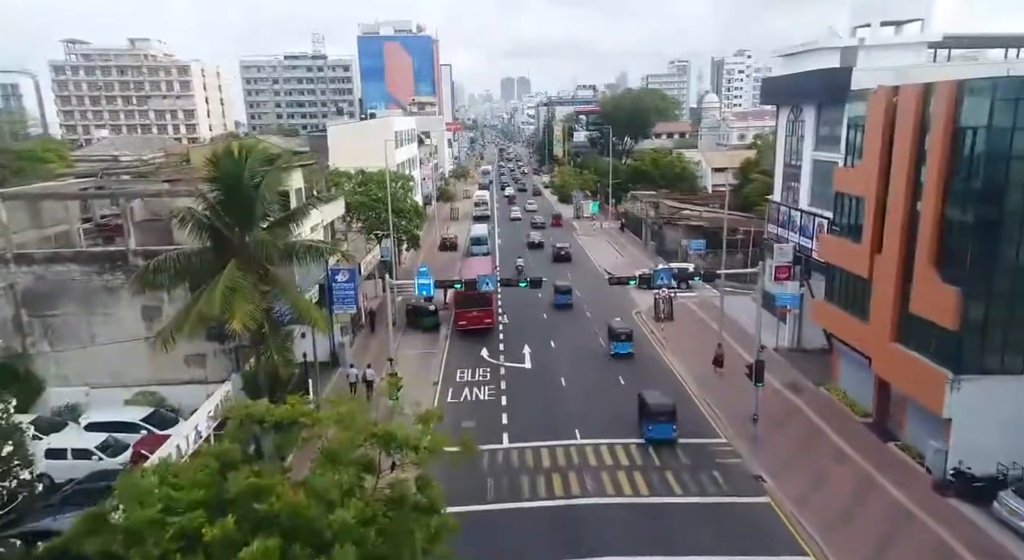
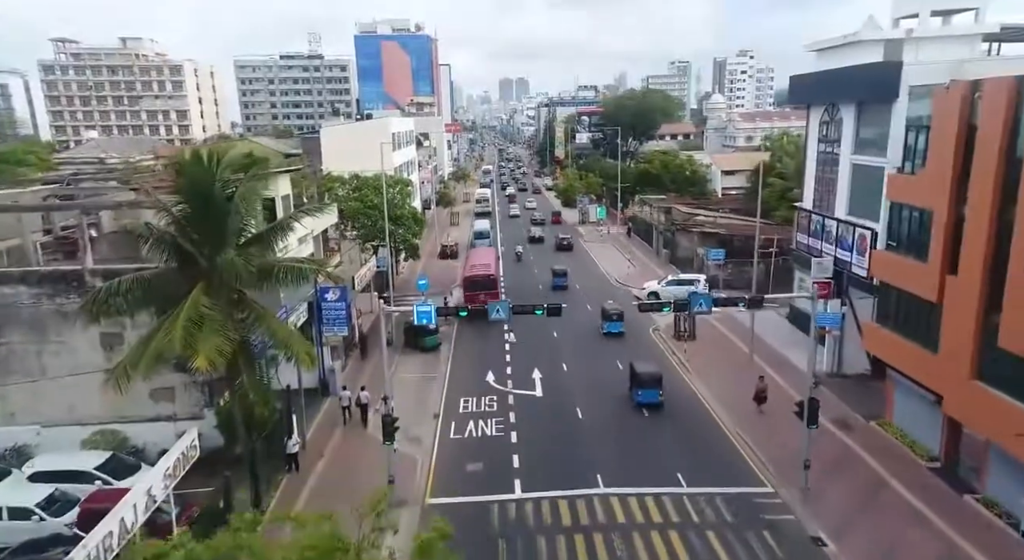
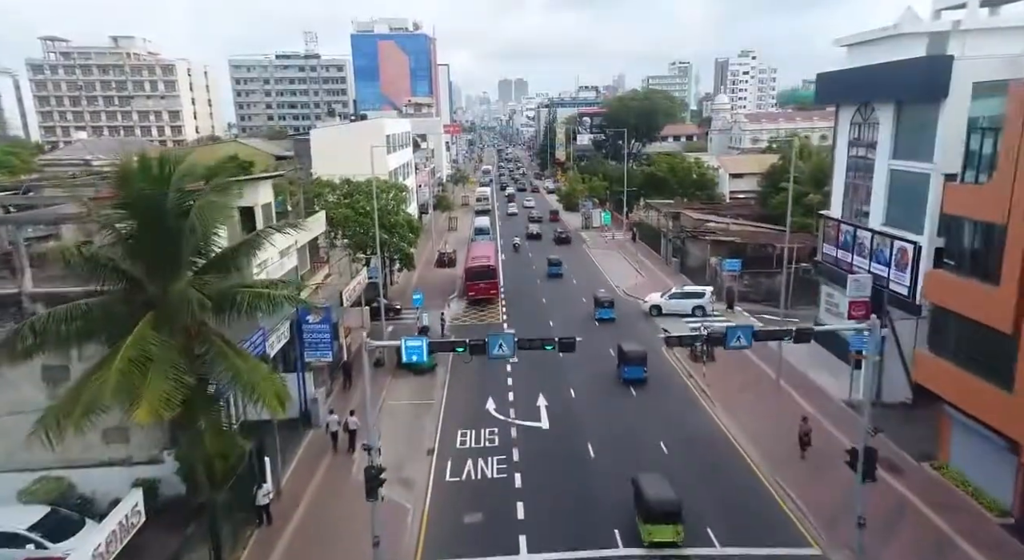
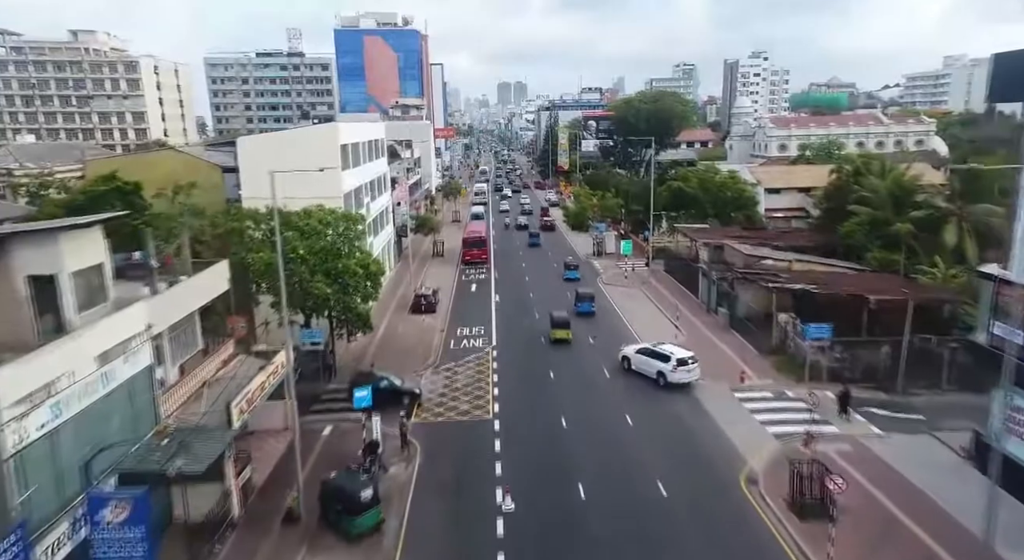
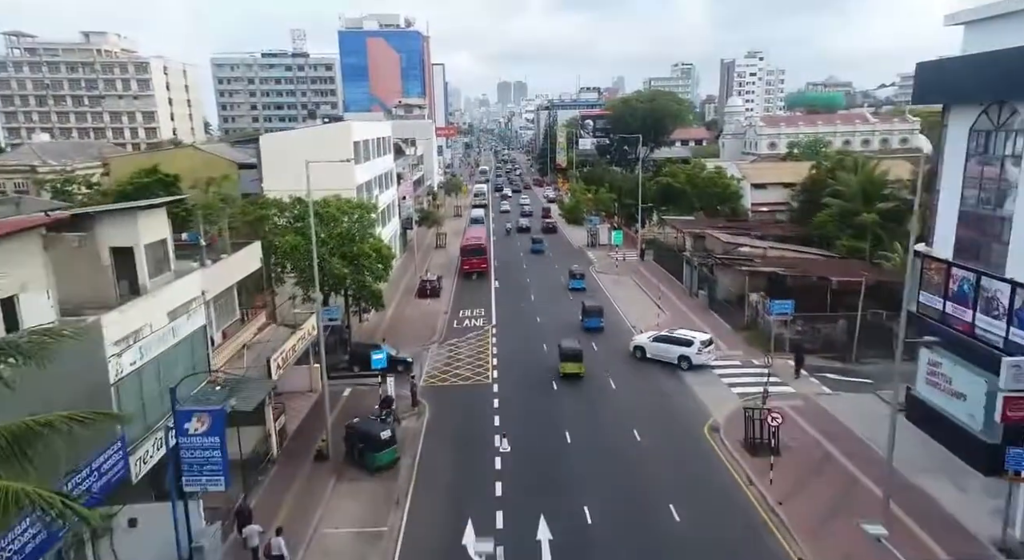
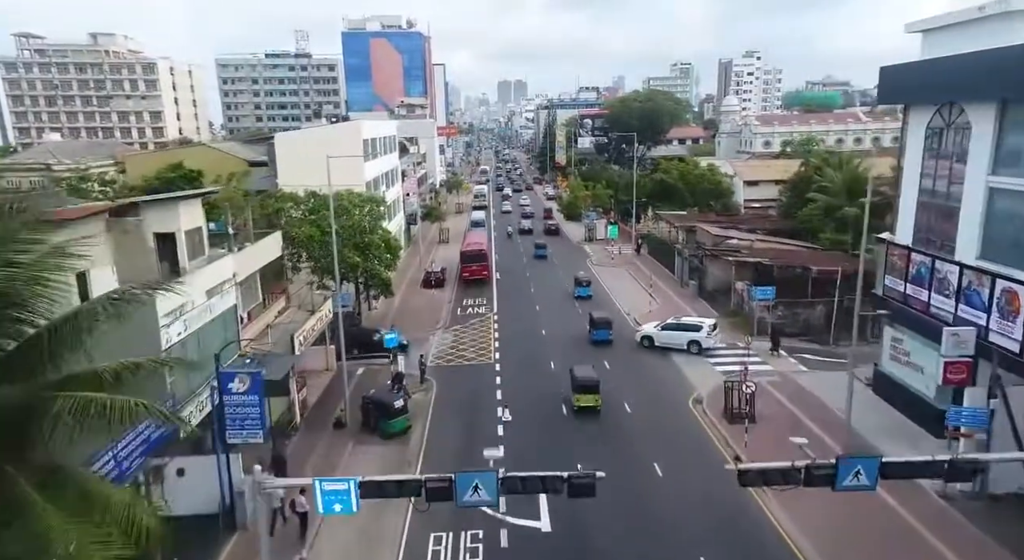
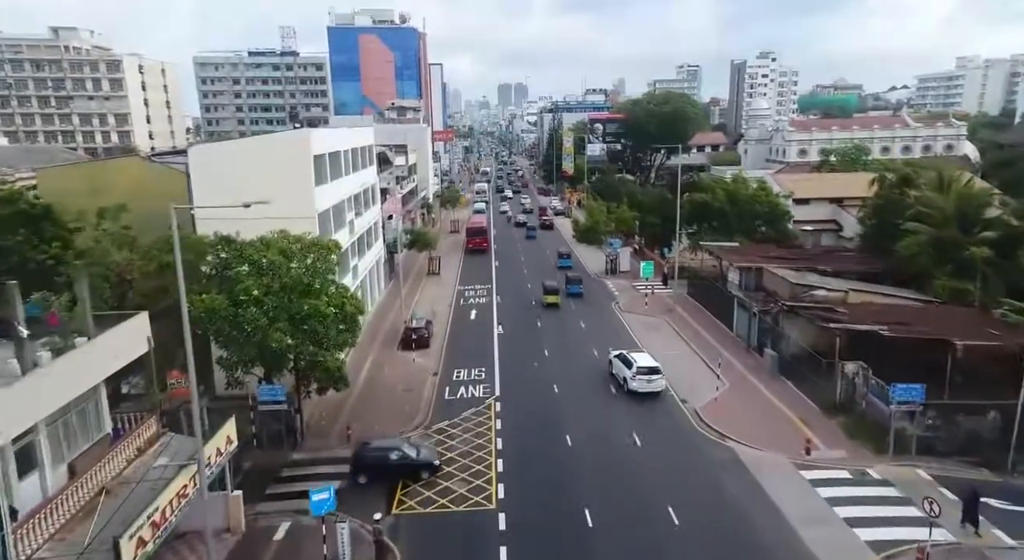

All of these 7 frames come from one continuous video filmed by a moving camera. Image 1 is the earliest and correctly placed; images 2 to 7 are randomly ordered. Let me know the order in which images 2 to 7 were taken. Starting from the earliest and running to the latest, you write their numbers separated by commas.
2, 3, 6, 5, 4, 7
